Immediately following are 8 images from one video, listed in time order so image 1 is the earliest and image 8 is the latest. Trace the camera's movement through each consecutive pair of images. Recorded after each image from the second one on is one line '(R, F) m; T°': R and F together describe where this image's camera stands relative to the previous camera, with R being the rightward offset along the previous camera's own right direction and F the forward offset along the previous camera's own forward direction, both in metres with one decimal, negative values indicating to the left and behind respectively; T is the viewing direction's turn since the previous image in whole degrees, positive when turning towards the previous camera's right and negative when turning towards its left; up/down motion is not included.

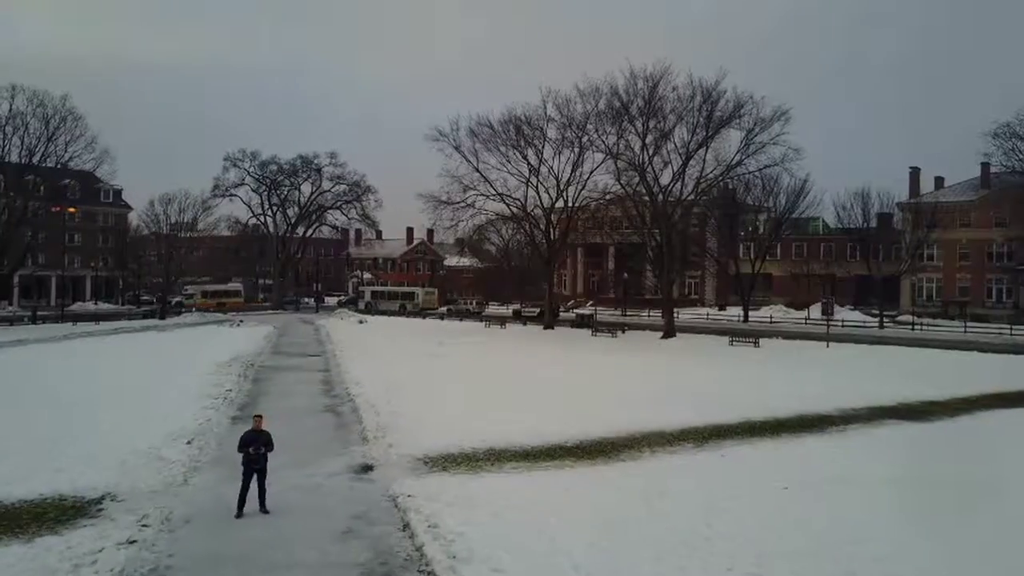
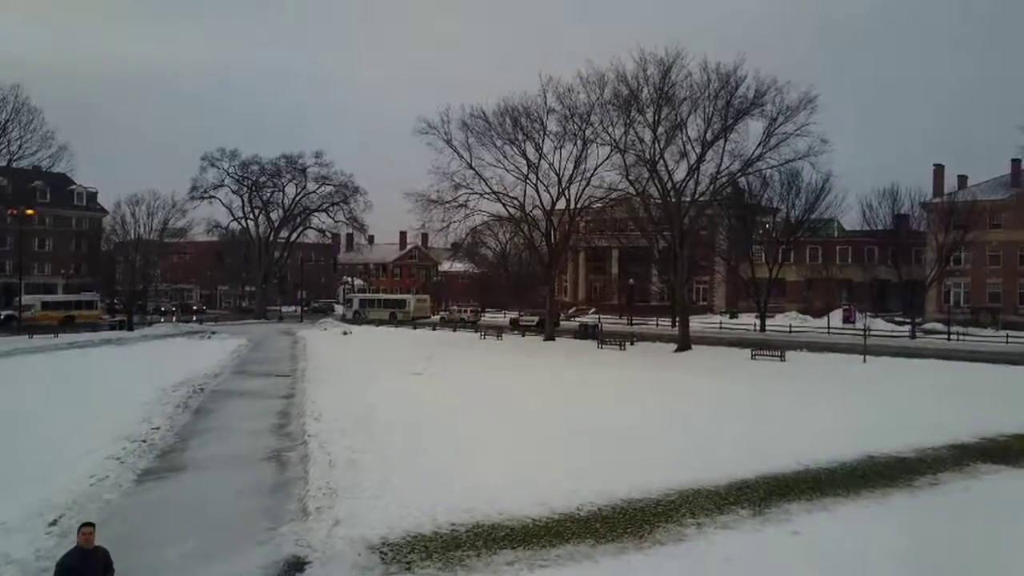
(+0.1, +3.8) m; 0°
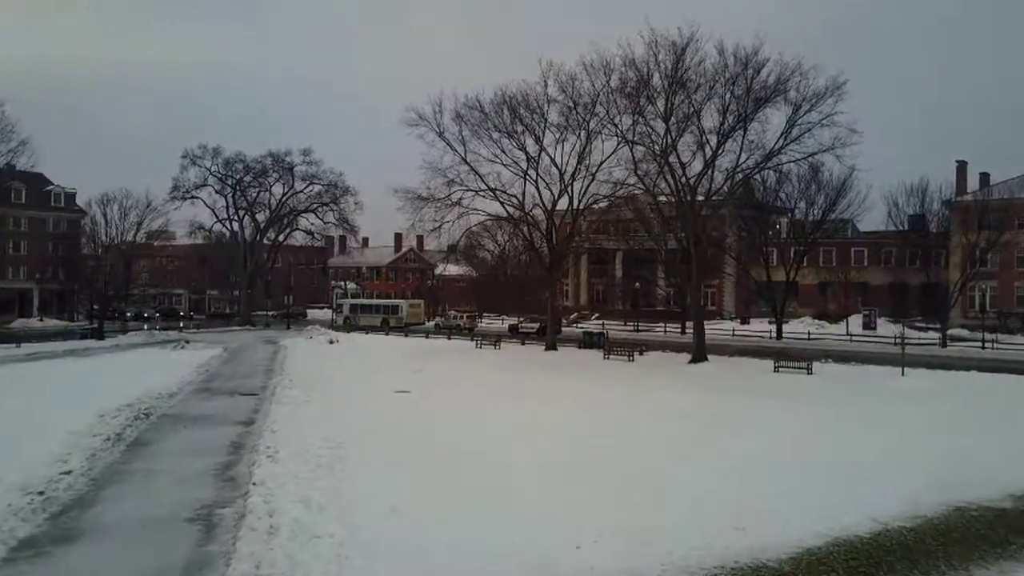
(0.0, +3.1) m; 0°
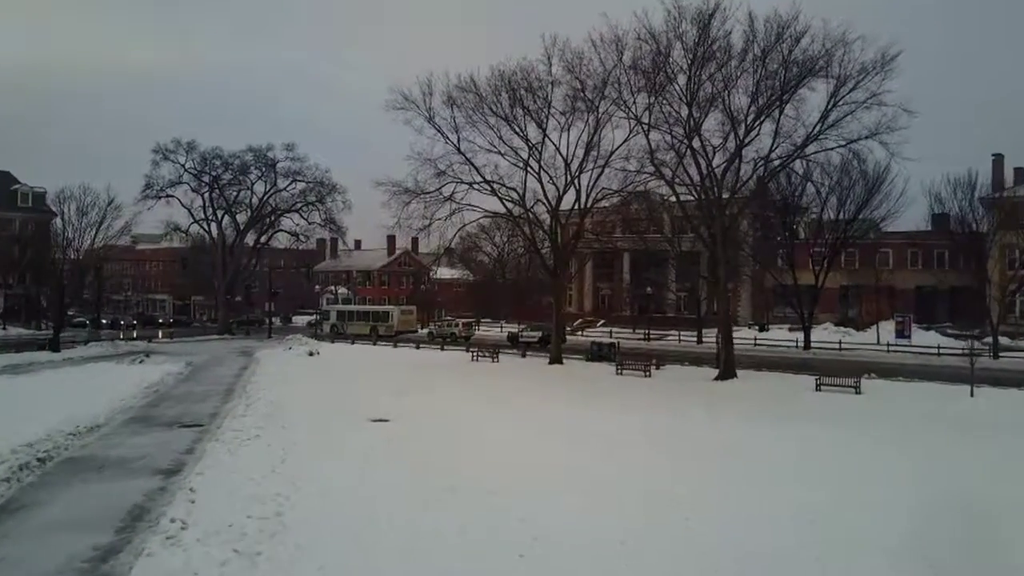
(0.0, +4.1) m; 0°
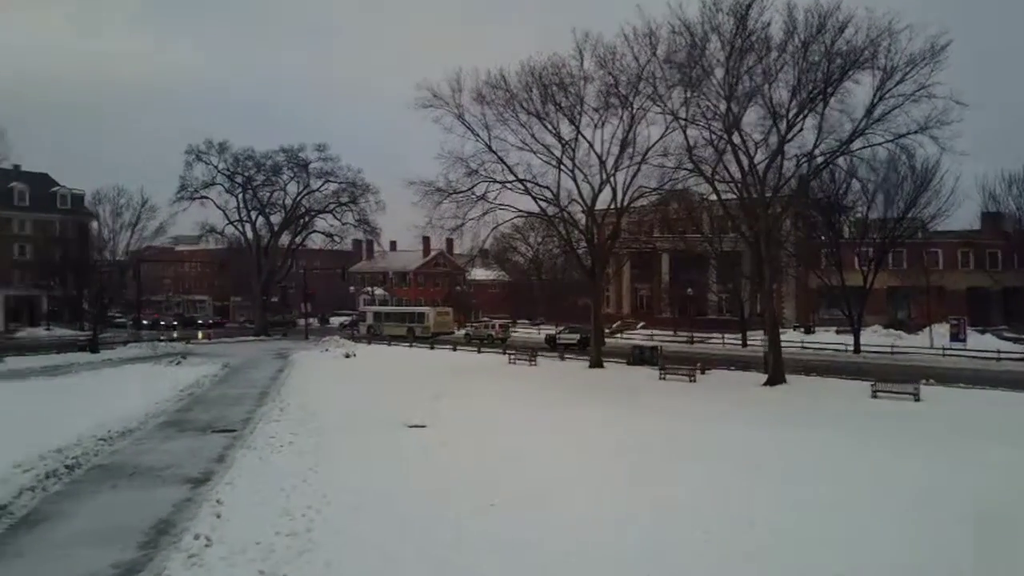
(-0.1, +0.8) m; -2°
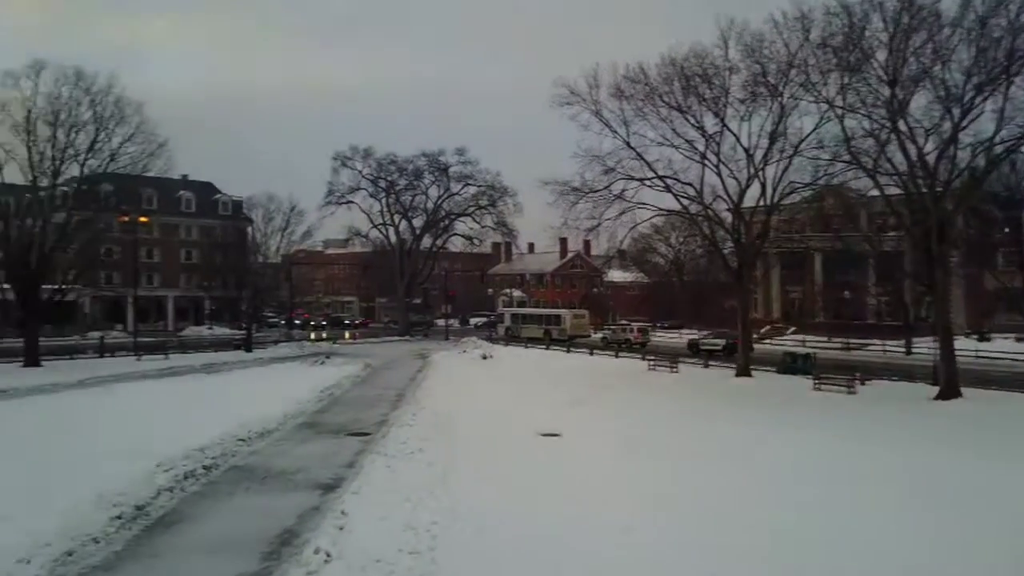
(0.0, +0.9) m; -10°
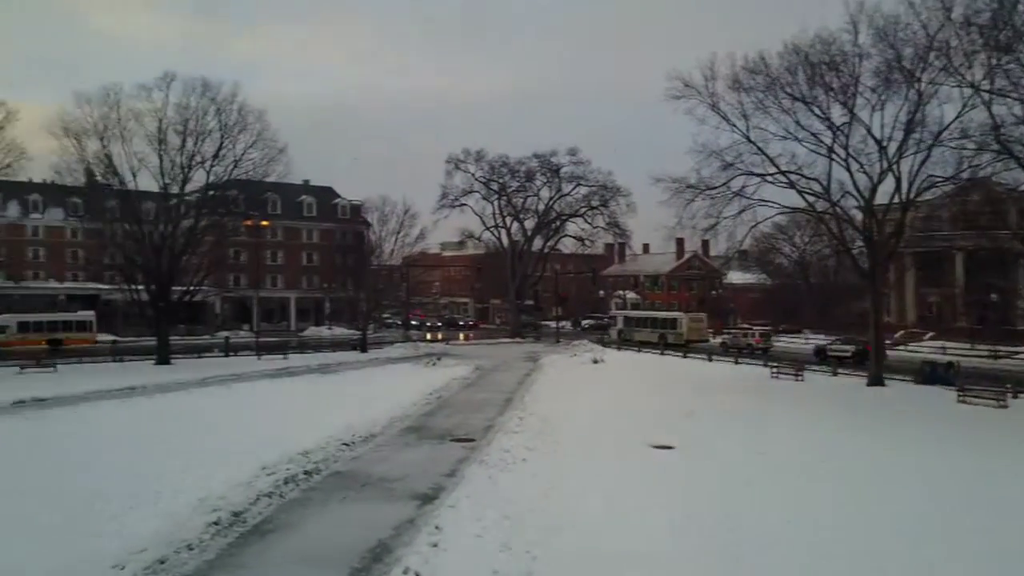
(+0.1, +0.8) m; -8°
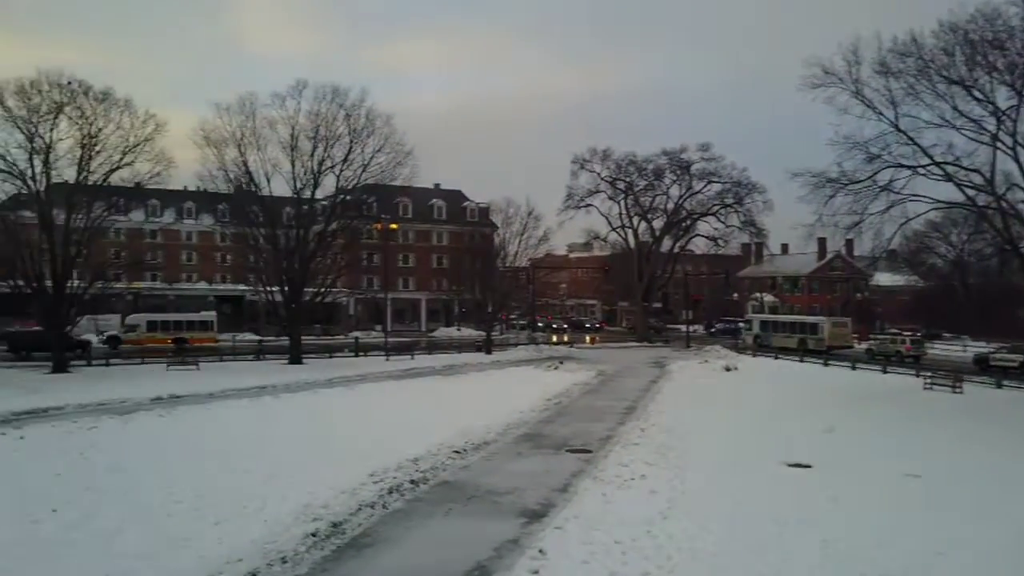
(+0.2, +0.9) m; -9°
